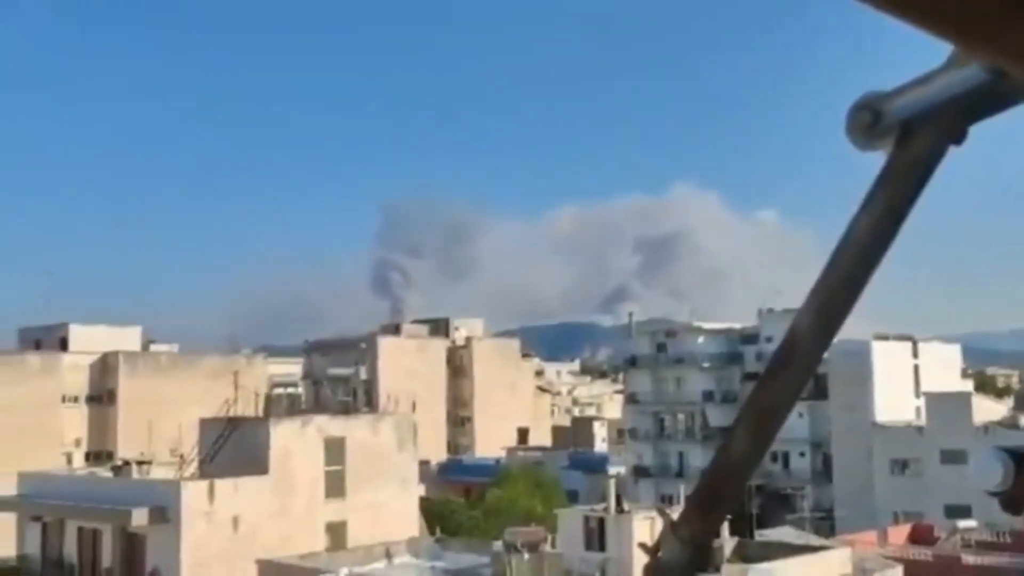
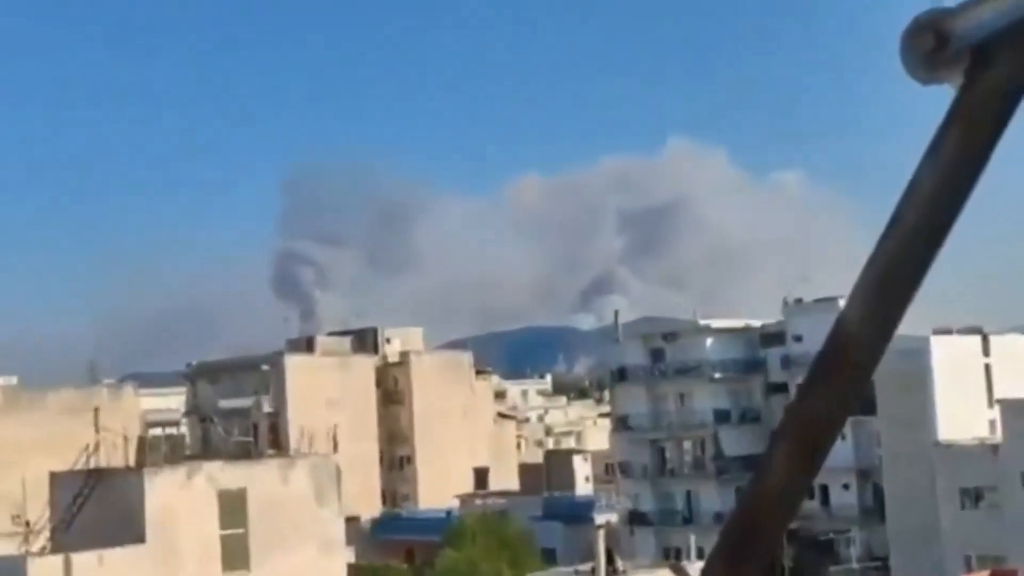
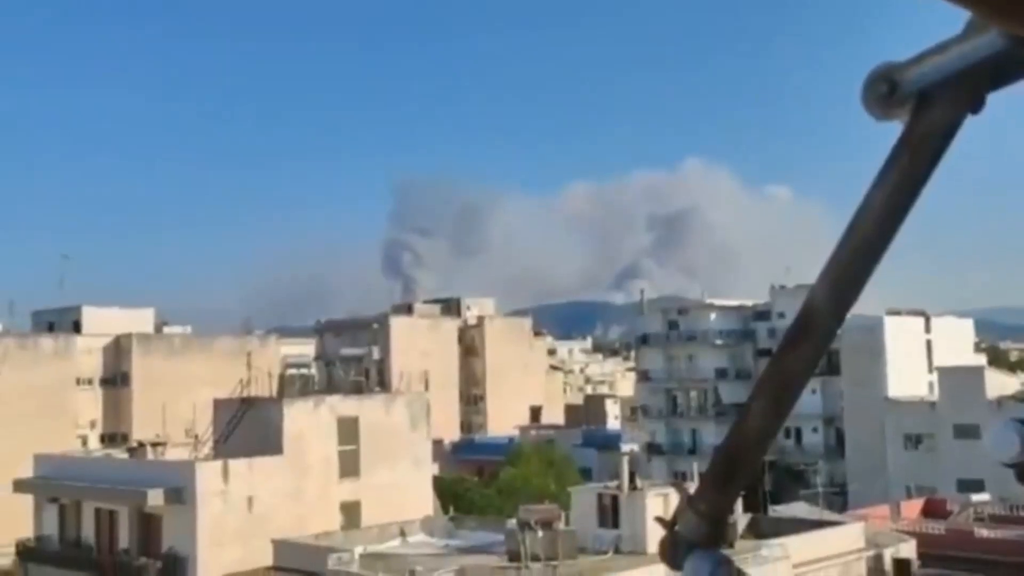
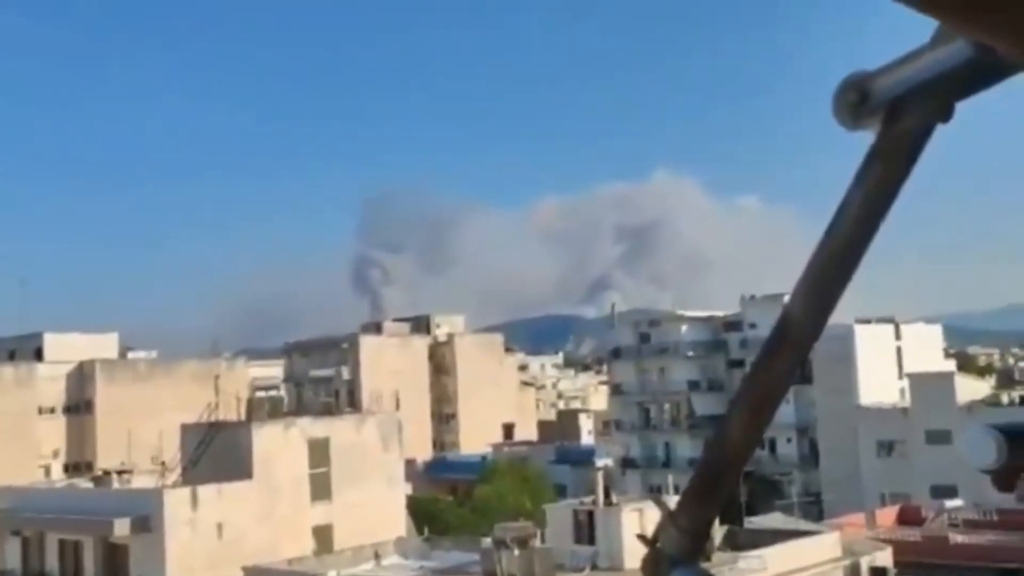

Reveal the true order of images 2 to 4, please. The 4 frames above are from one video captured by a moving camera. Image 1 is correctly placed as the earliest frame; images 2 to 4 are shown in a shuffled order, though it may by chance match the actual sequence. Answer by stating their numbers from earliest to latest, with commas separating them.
3, 4, 2
